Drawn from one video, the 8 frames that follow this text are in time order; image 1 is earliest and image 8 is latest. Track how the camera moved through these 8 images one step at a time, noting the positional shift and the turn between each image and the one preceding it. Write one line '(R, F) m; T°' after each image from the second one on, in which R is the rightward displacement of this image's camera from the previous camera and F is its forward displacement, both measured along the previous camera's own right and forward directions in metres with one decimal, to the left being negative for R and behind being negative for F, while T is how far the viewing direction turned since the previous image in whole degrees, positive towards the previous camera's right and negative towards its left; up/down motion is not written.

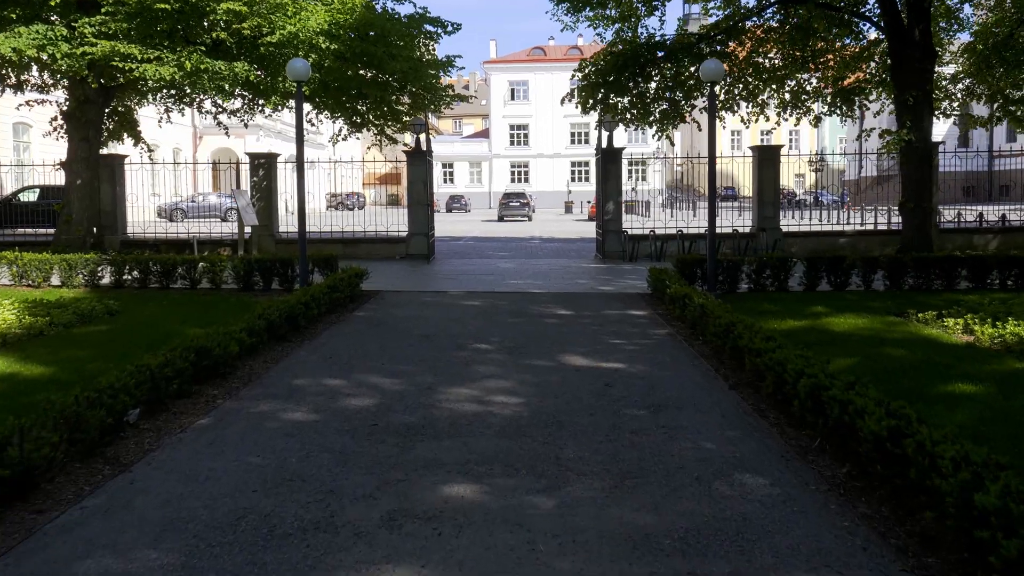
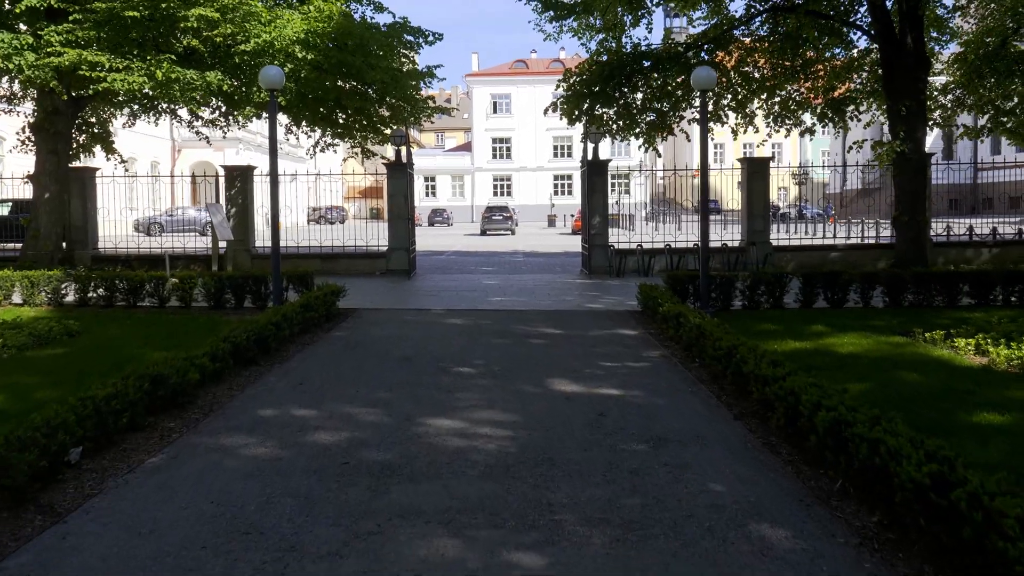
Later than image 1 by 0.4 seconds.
(0.0, +0.5) m; +1°
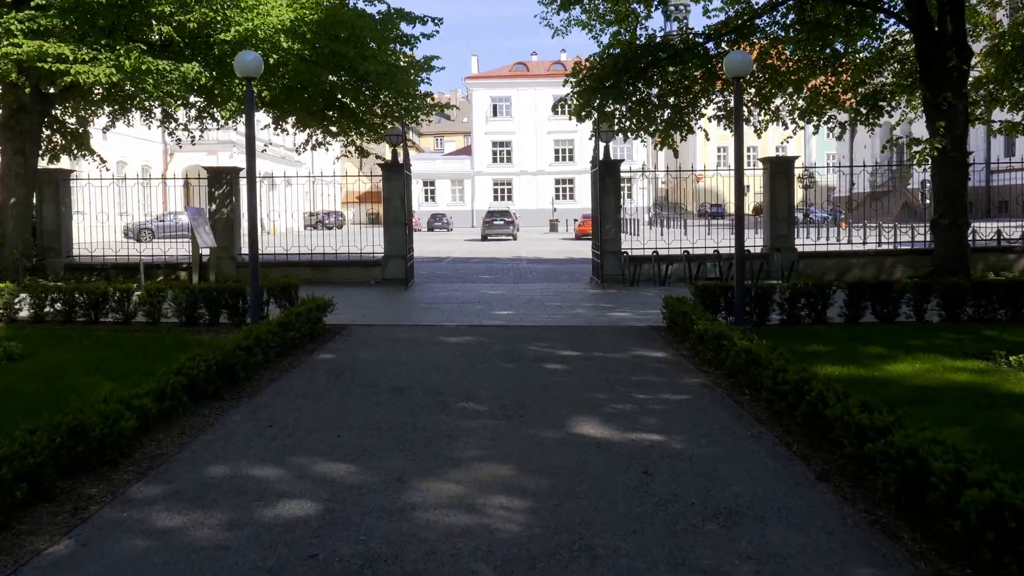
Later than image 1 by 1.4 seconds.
(-0.1, +1.2) m; 0°
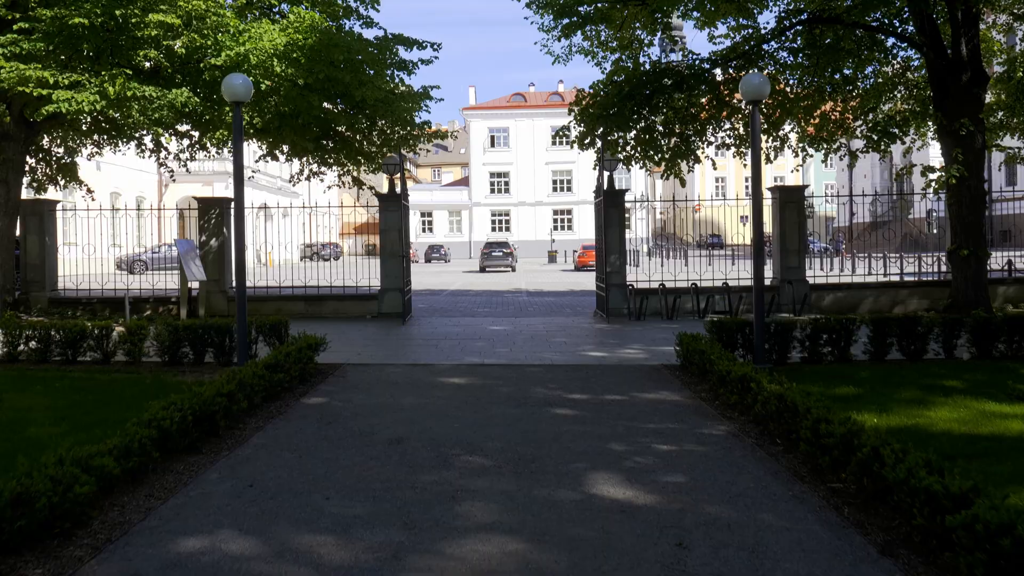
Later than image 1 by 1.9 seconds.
(-0.1, +0.6) m; 0°
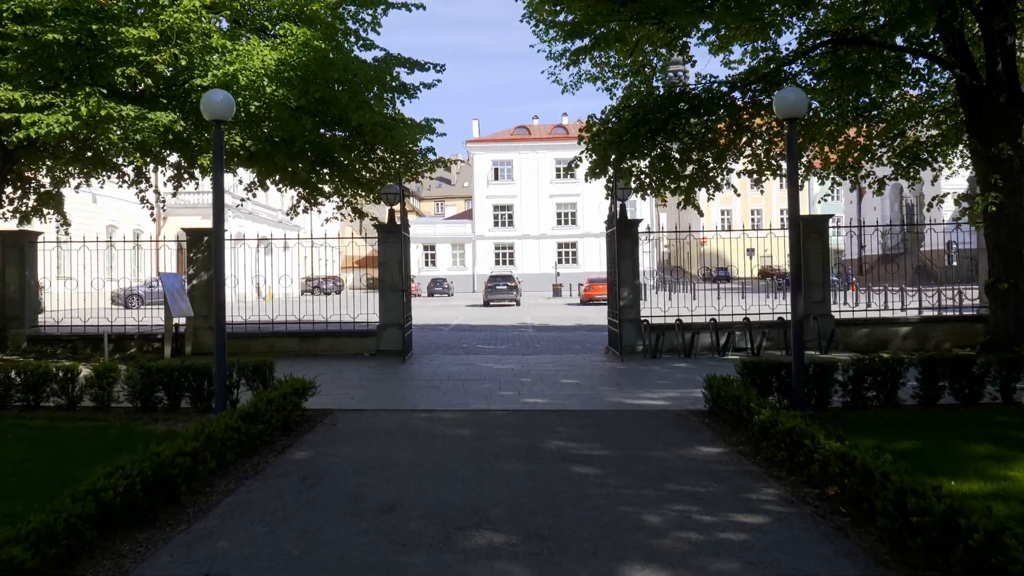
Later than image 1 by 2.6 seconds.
(0.0, +0.9) m; 0°
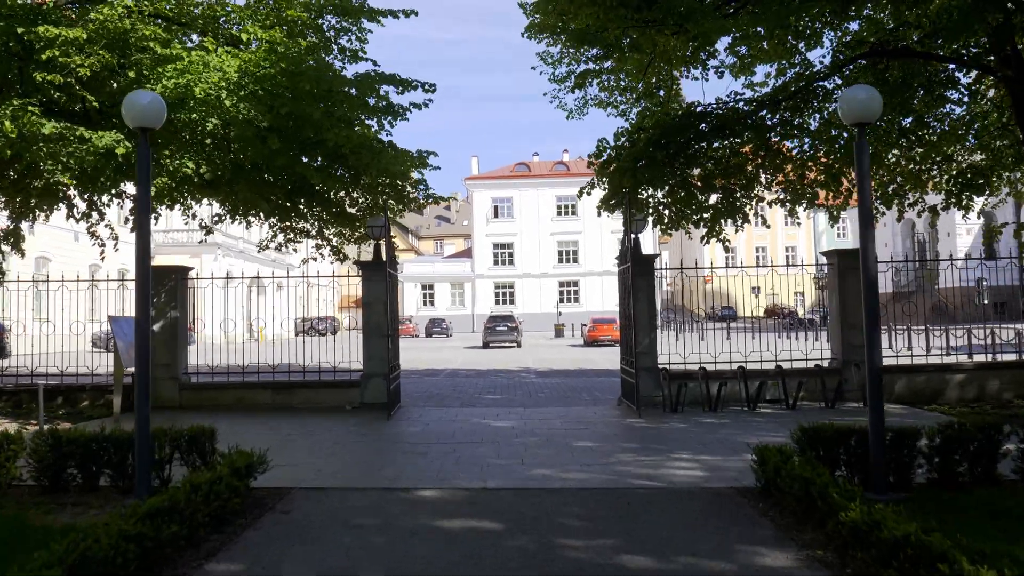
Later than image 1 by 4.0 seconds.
(0.0, +1.6) m; 0°
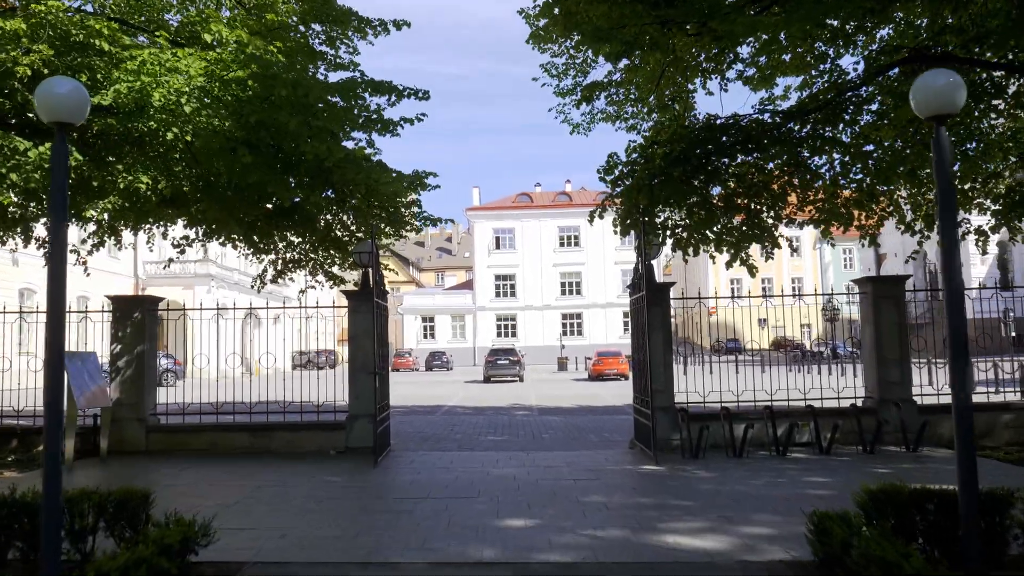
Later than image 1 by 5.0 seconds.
(0.0, +1.2) m; 0°
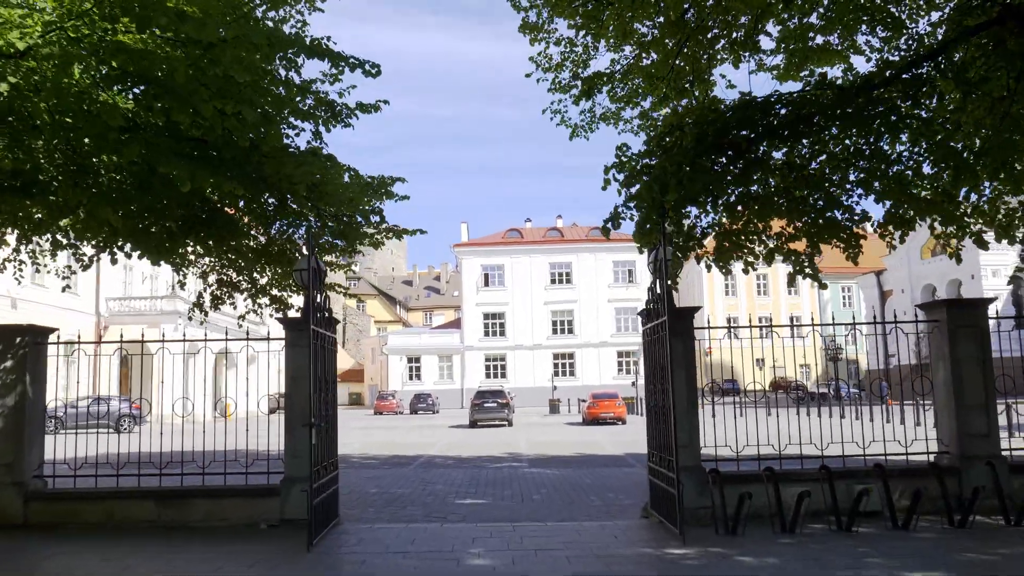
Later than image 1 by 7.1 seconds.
(+0.1, +2.5) m; +1°
